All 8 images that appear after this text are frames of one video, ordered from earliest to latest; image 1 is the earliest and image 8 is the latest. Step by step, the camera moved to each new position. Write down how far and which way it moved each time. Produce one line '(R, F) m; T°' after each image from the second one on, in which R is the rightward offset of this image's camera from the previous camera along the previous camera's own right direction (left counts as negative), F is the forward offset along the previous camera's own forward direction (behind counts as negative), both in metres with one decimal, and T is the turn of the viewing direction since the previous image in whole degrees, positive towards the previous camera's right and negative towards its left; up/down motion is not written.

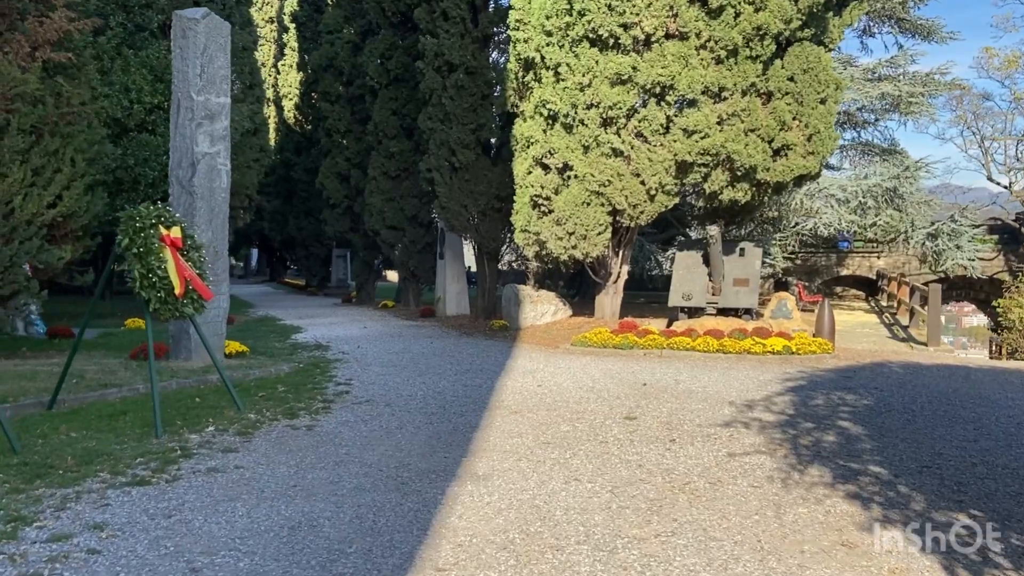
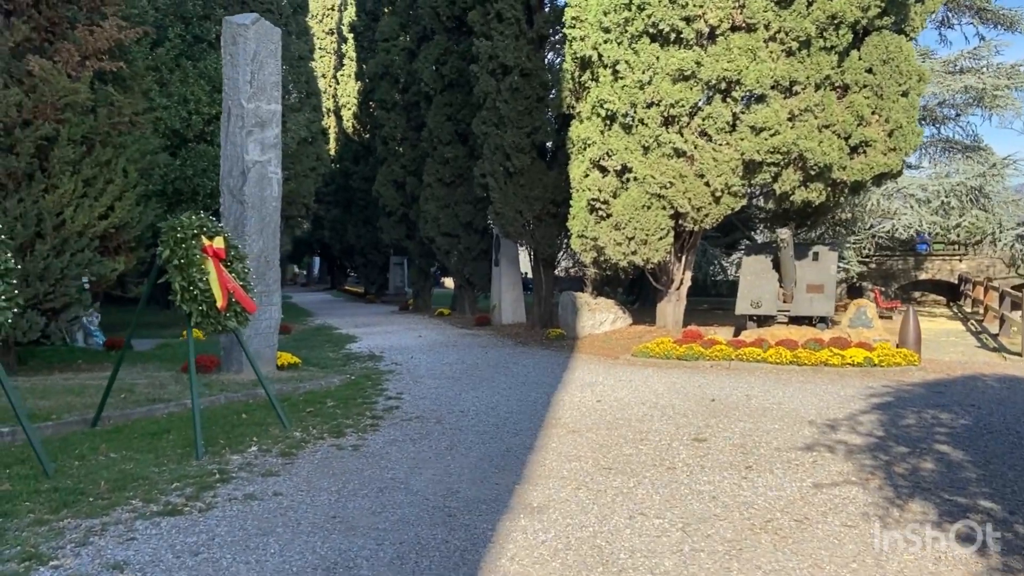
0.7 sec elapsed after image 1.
(0.0, +0.6) m; -4°
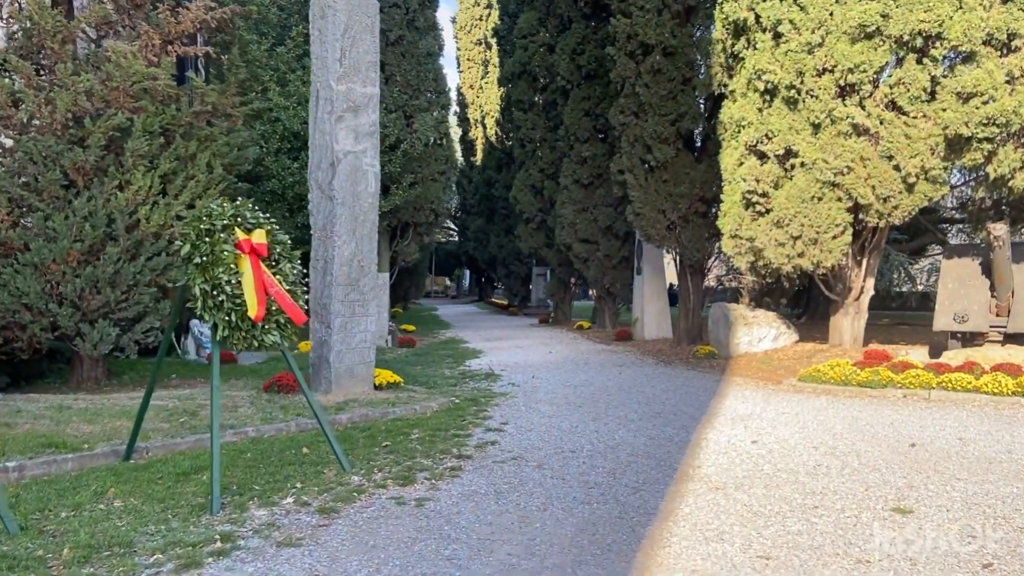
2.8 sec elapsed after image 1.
(+0.3, +2.0) m; -11°
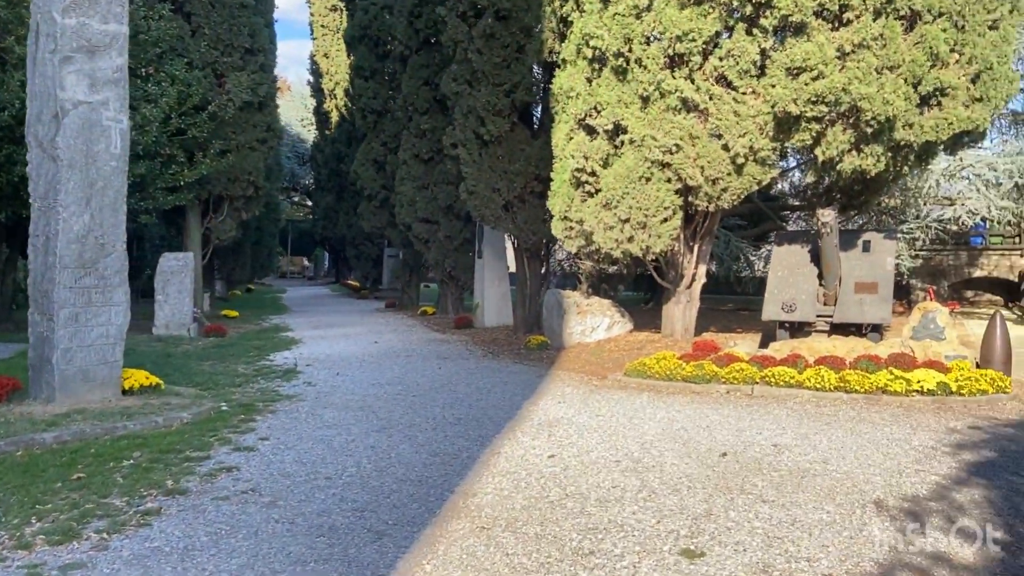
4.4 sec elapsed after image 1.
(+1.0, +1.3) m; +9°
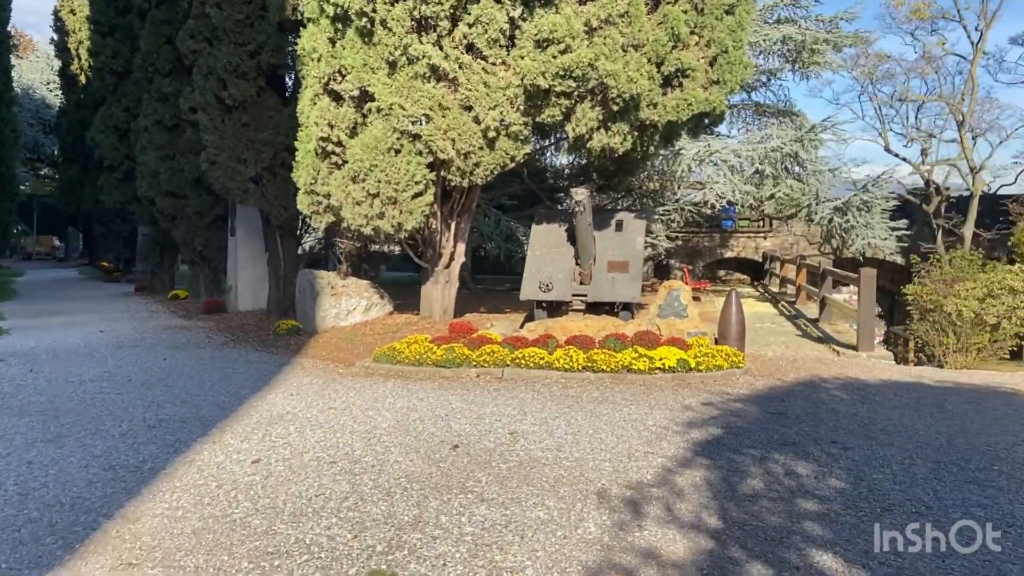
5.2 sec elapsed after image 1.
(+0.7, +0.6) m; +14°
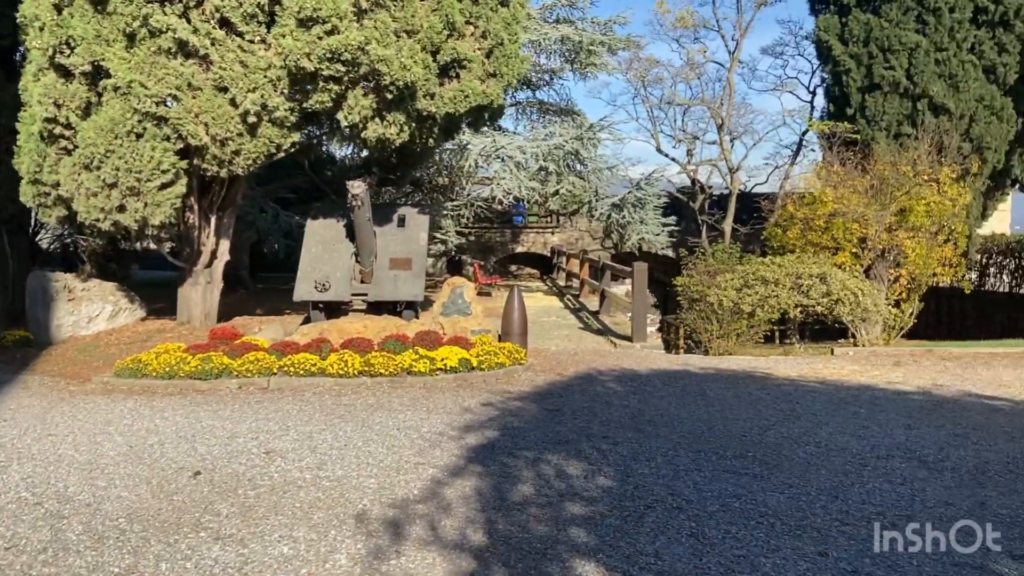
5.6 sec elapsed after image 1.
(+0.3, +0.4) m; +14°
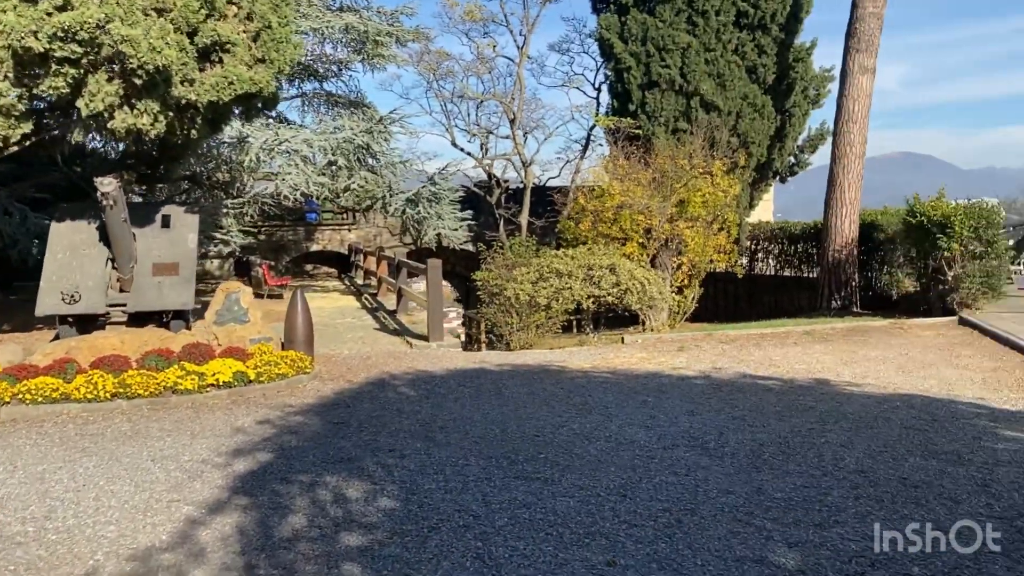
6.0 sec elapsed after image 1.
(+0.3, +0.4) m; +14°
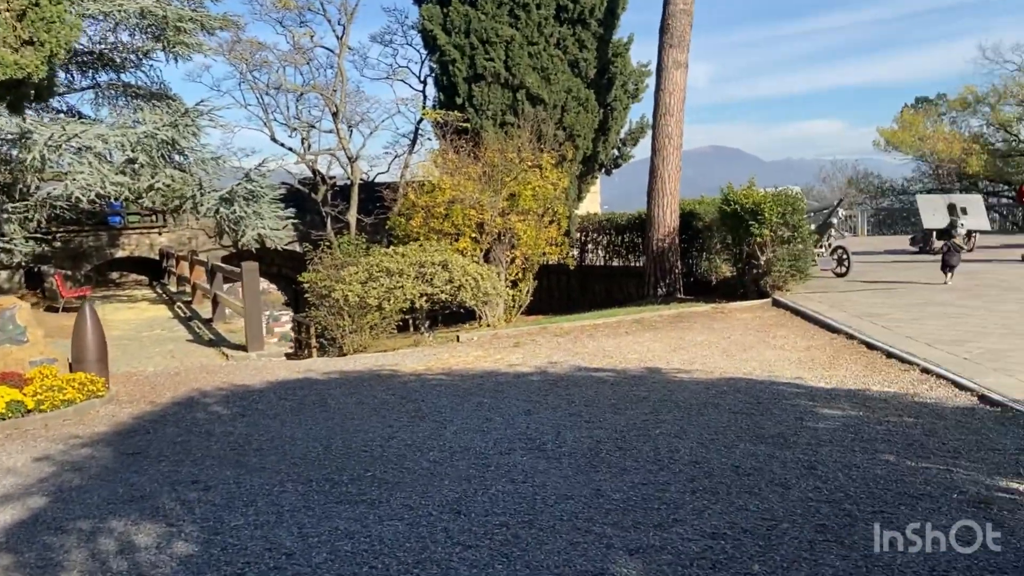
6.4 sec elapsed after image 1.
(+0.1, +0.4) m; +11°
